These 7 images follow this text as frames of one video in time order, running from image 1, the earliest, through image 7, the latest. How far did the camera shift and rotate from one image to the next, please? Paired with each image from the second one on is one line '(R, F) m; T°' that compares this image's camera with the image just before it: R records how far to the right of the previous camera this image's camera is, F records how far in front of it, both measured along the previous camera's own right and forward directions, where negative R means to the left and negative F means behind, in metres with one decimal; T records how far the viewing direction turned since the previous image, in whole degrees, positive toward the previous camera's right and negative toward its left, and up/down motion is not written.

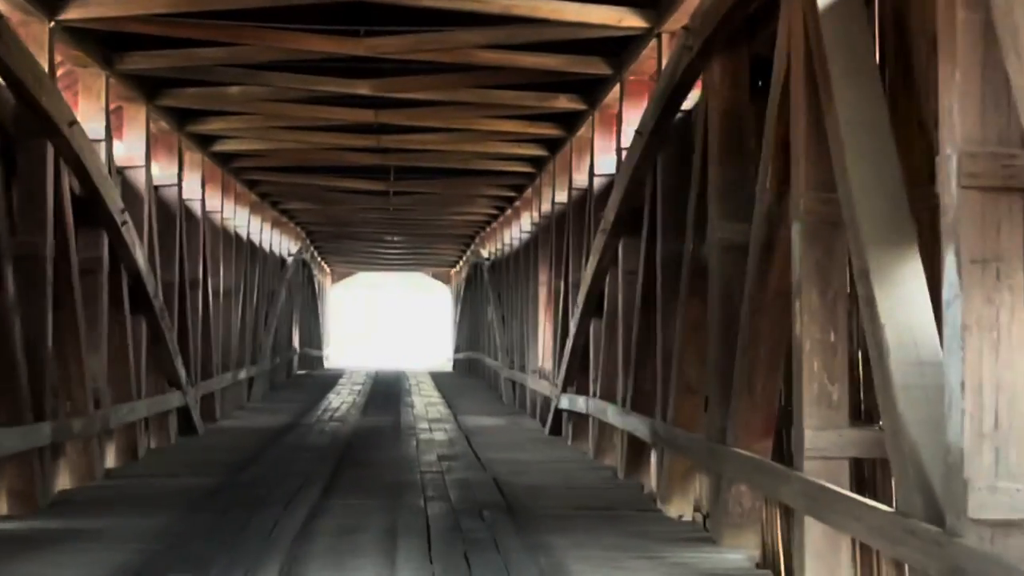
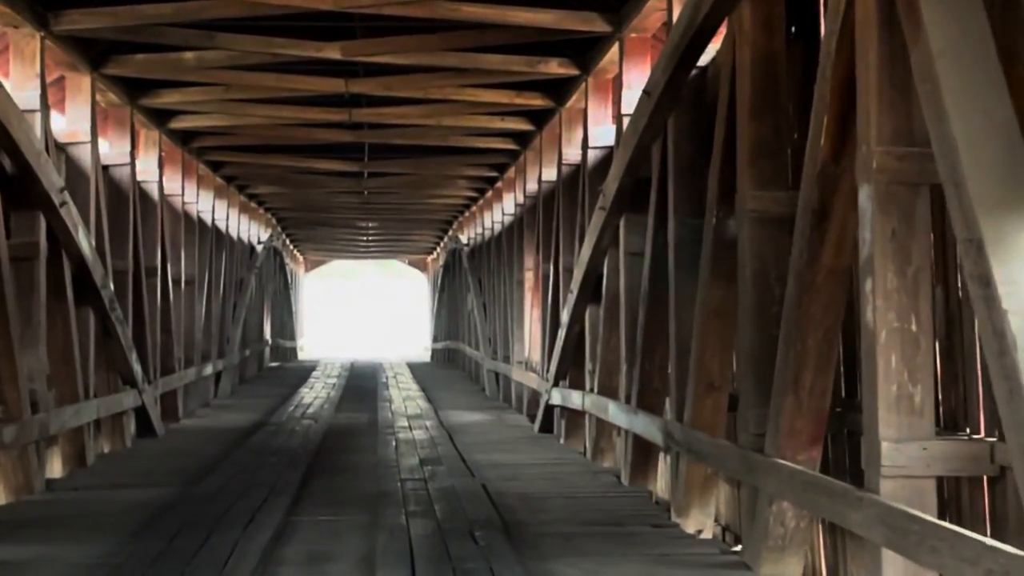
(0.0, +0.6) m; +1°
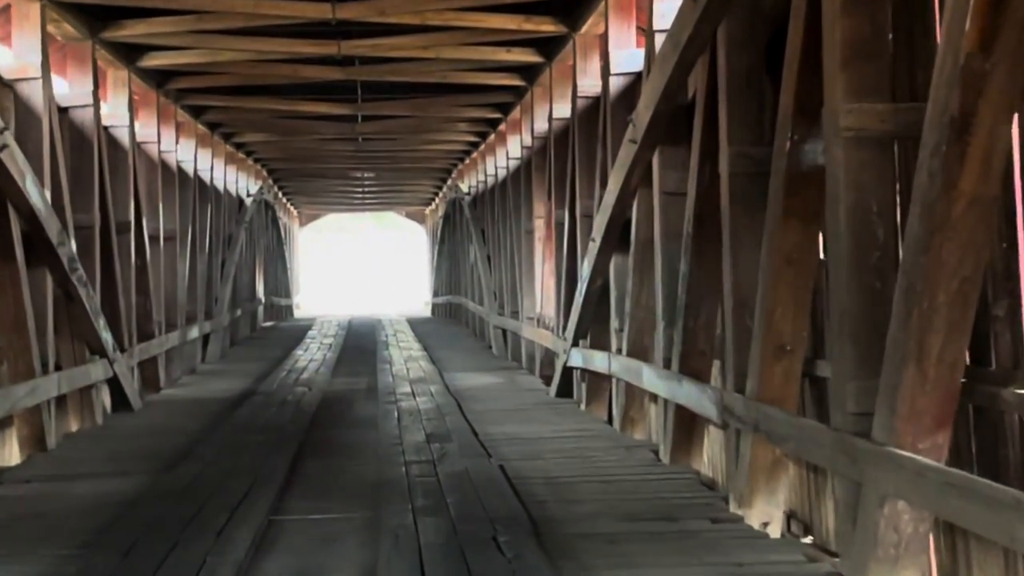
(-0.1, +0.7) m; 0°
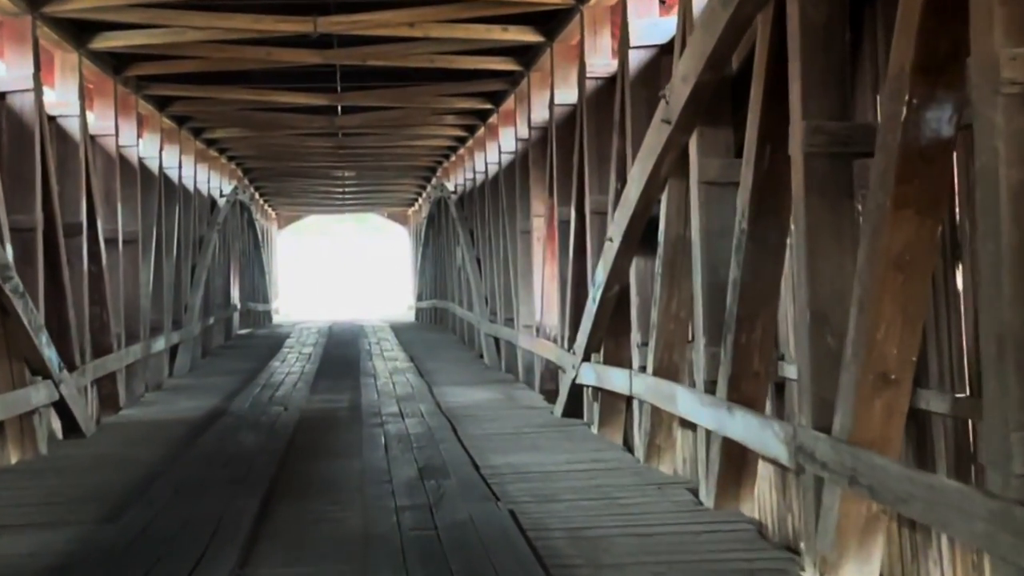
(-0.1, +0.8) m; +1°
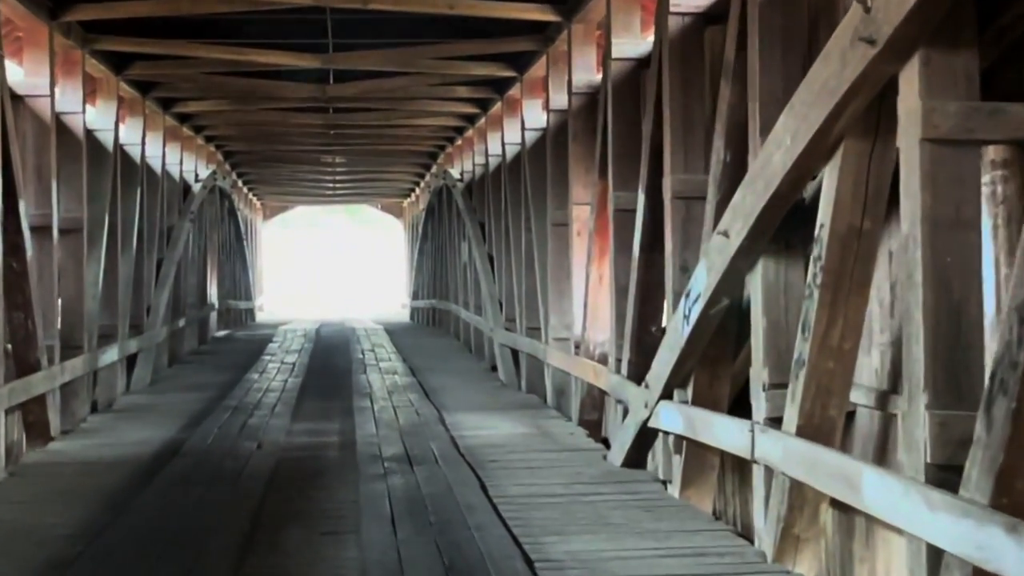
(-0.2, +1.5) m; 0°
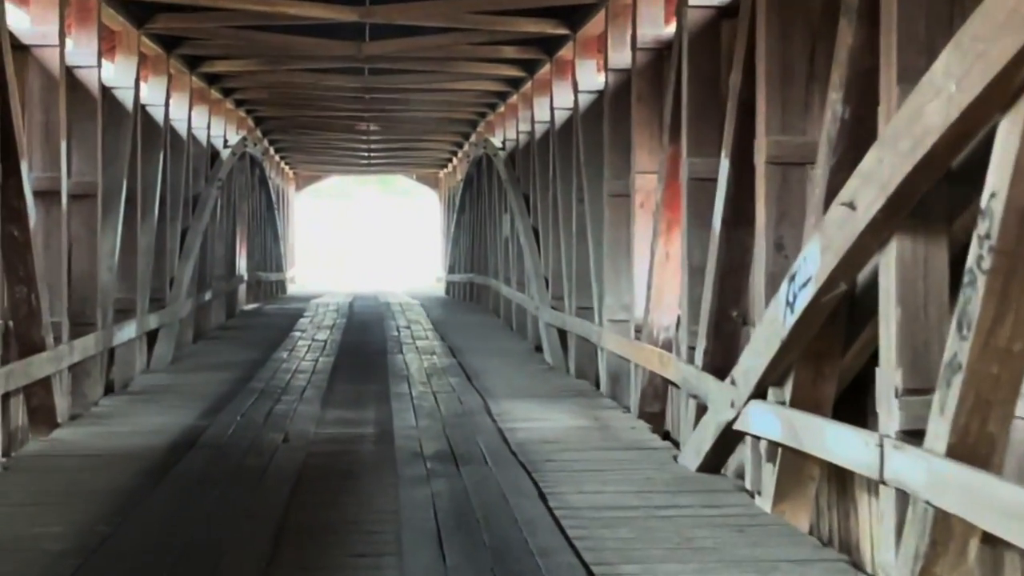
(-0.1, +0.6) m; -1°
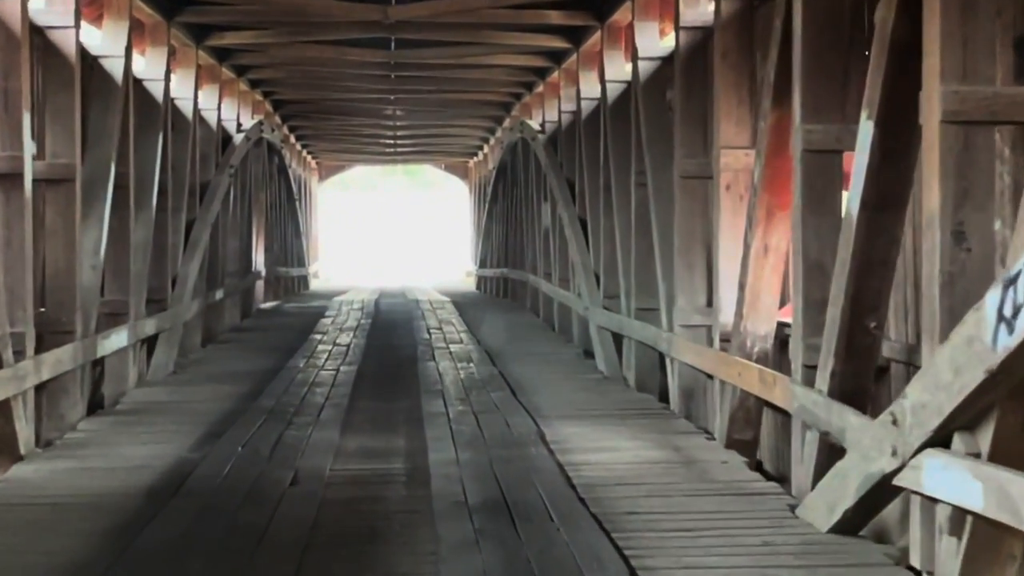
(-0.1, +0.9) m; -1°
